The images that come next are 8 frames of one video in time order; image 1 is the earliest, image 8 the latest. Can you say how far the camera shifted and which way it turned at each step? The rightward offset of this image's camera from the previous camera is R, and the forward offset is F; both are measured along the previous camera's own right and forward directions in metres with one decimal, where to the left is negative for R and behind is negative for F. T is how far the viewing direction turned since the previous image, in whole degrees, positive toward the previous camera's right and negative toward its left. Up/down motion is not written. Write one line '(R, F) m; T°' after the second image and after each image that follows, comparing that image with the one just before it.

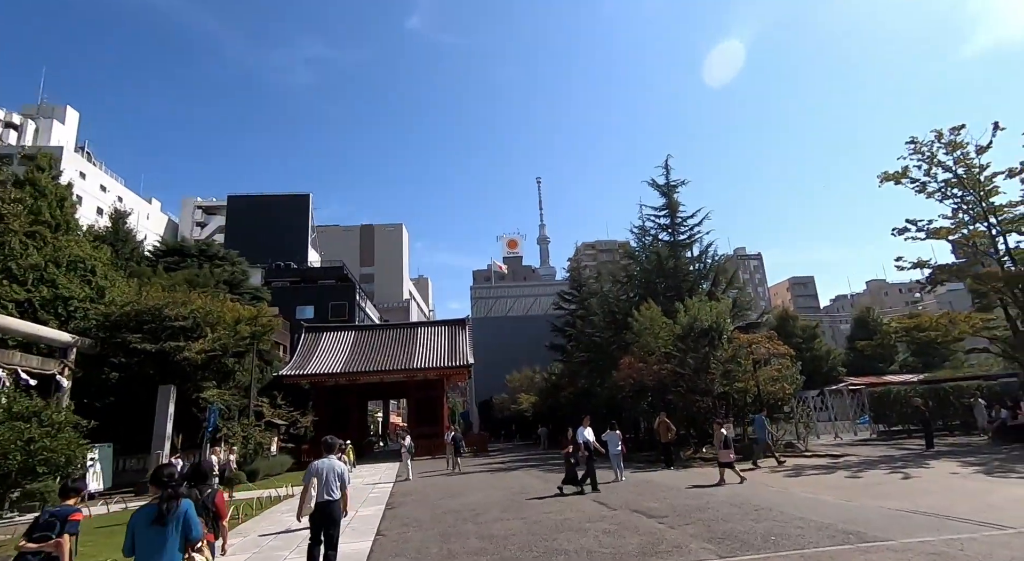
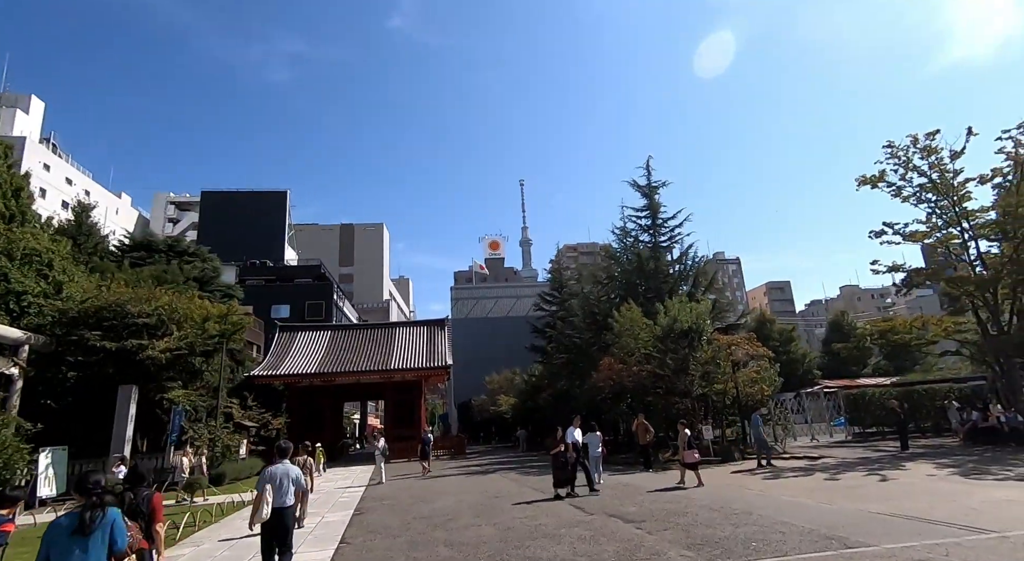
(+0.1, +0.3) m; +2°
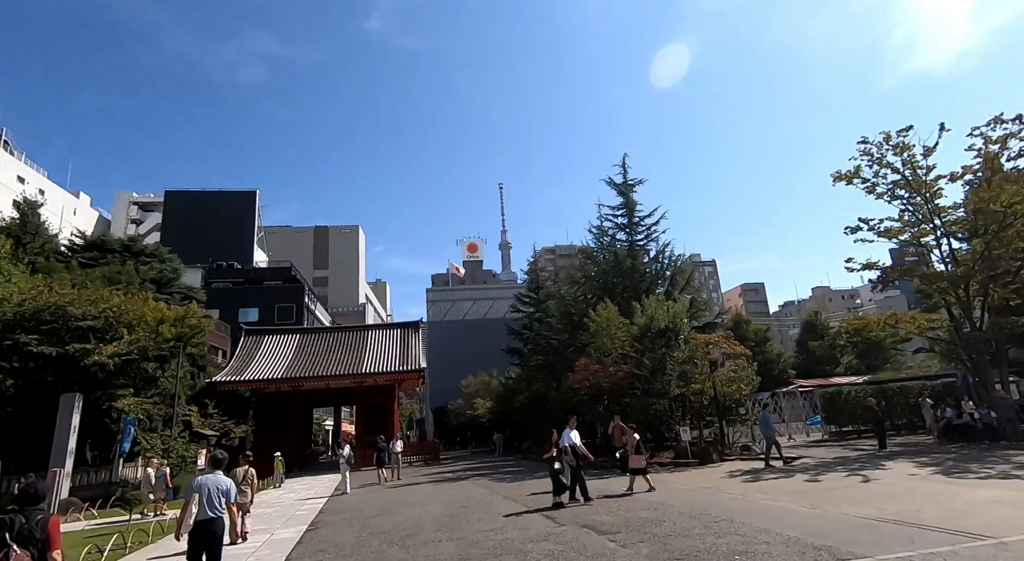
(+0.2, +0.6) m; +2°
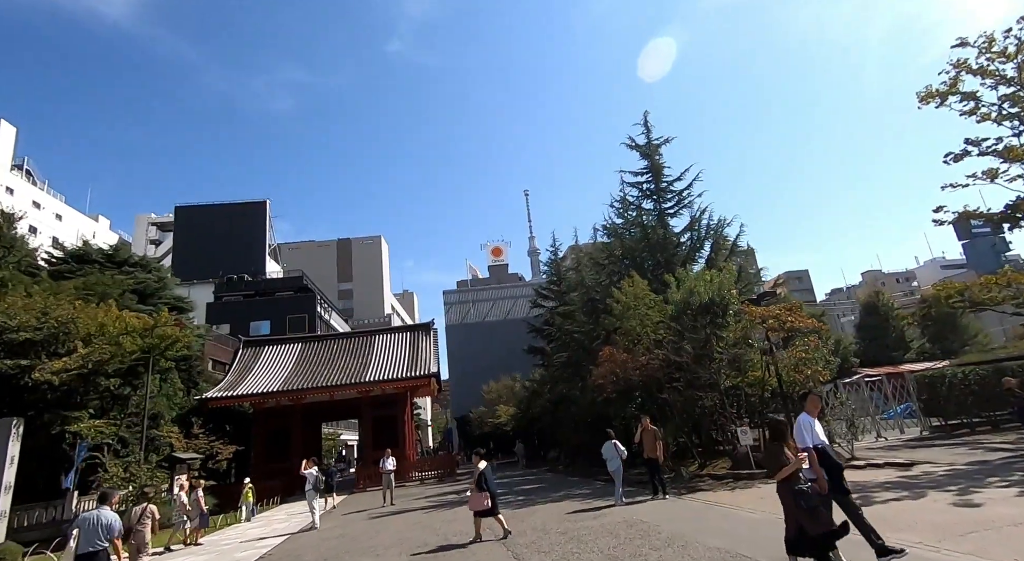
(+0.6, +3.2) m; -3°
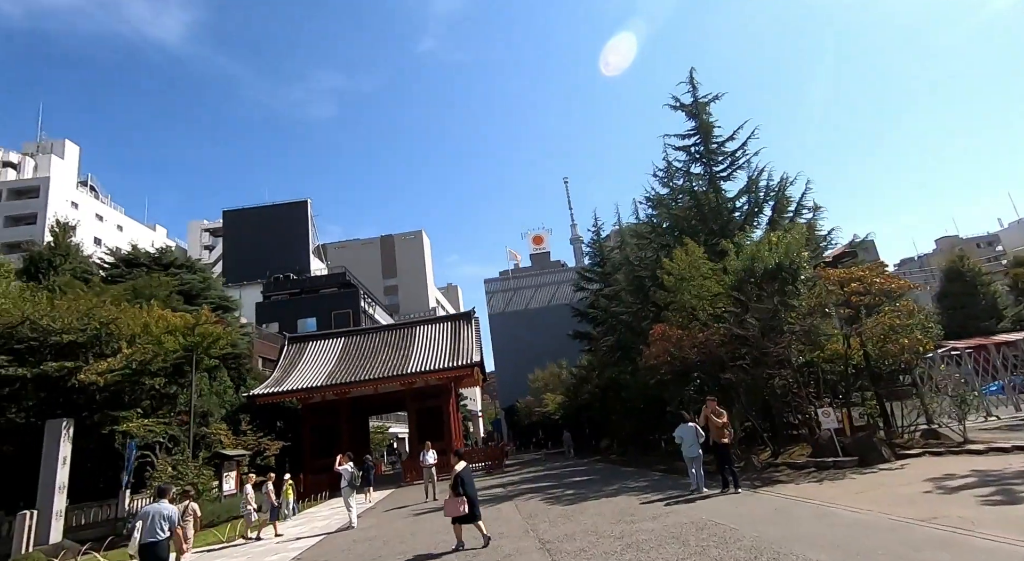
(+0.1, +1.0) m; -4°
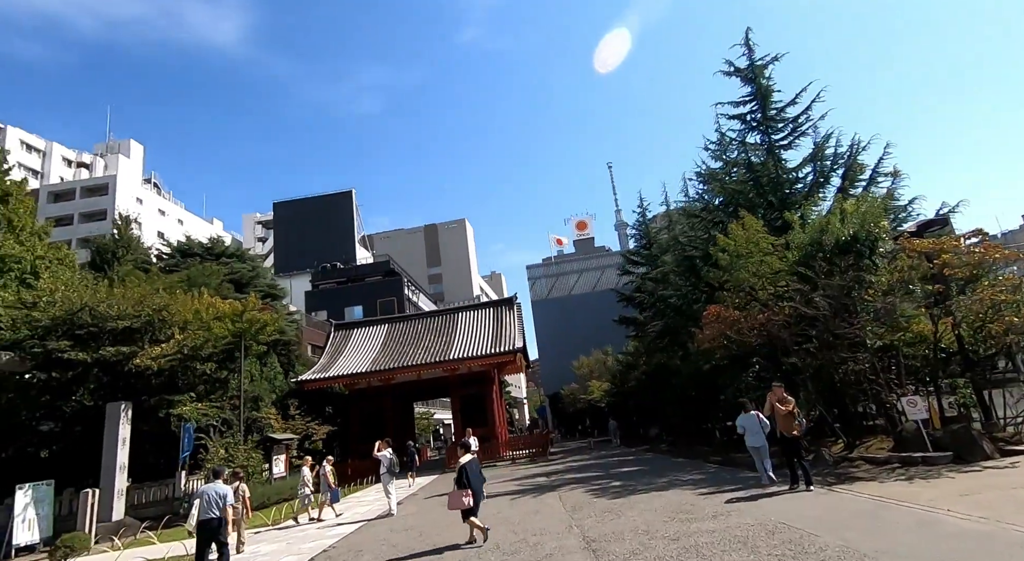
(0.0, +0.7) m; -4°
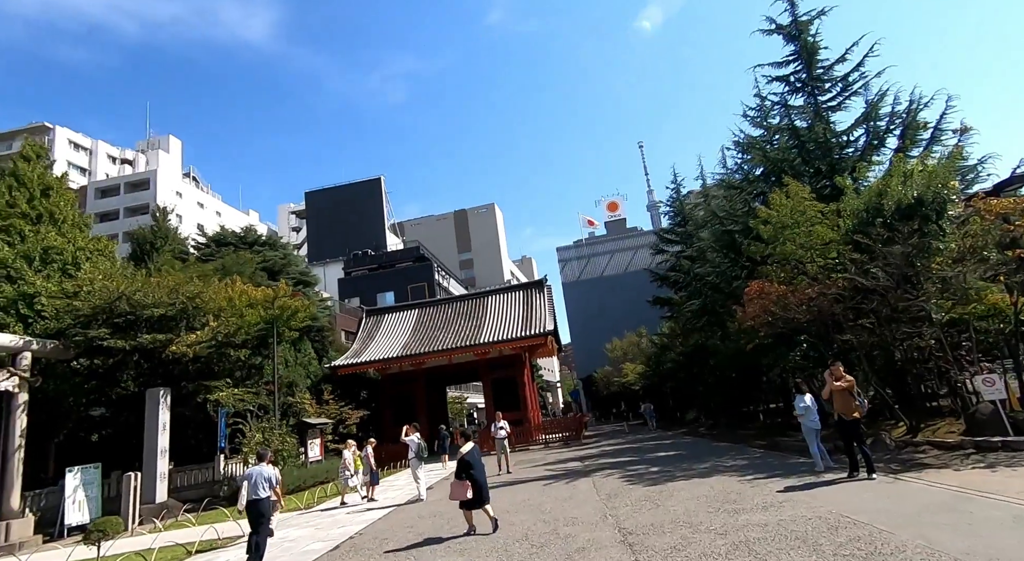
(0.0, +0.5) m; -3°
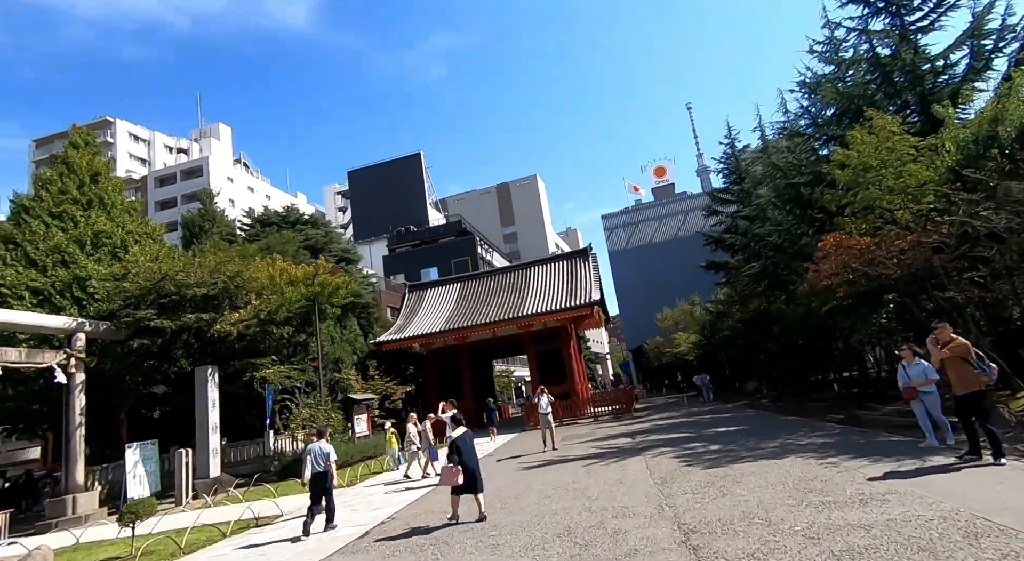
(+0.1, +1.0) m; -4°
